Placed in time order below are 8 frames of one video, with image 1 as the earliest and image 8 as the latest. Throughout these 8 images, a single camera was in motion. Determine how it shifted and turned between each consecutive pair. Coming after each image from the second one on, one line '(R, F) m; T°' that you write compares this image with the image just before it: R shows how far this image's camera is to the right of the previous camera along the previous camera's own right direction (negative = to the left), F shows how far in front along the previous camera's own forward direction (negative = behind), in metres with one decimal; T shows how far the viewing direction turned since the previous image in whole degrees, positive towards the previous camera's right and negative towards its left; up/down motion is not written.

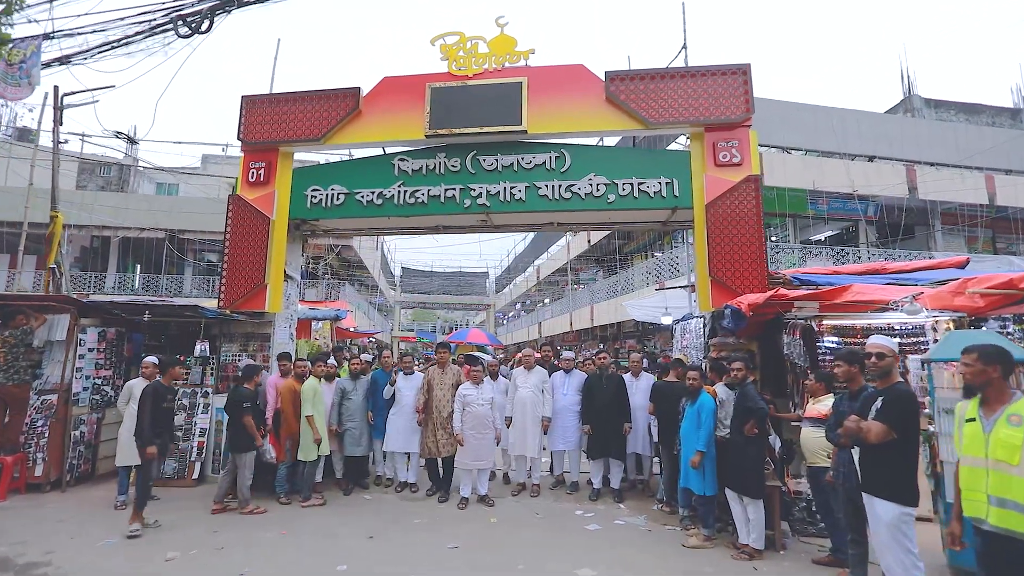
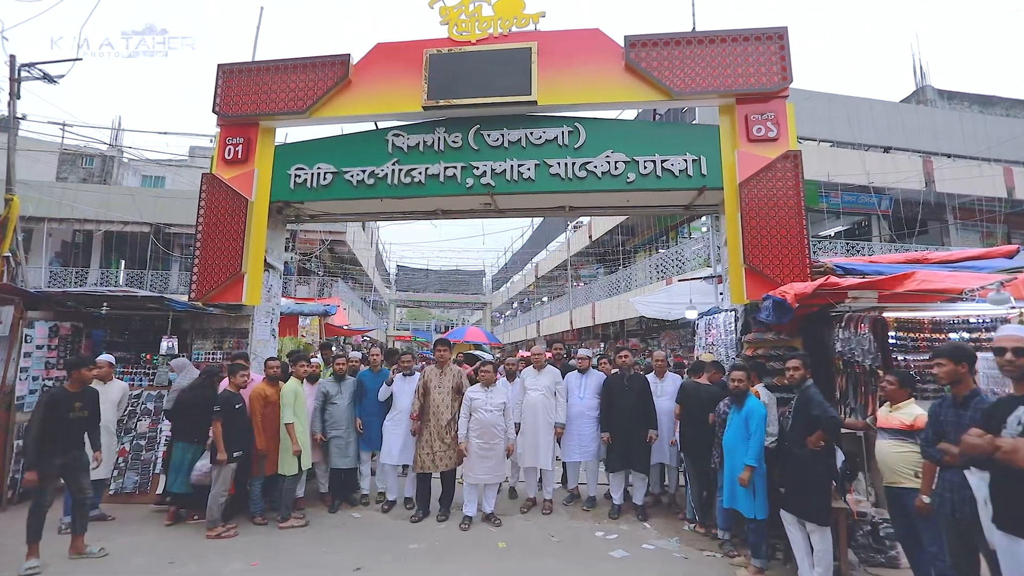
(-0.2, +0.8) m; +1°
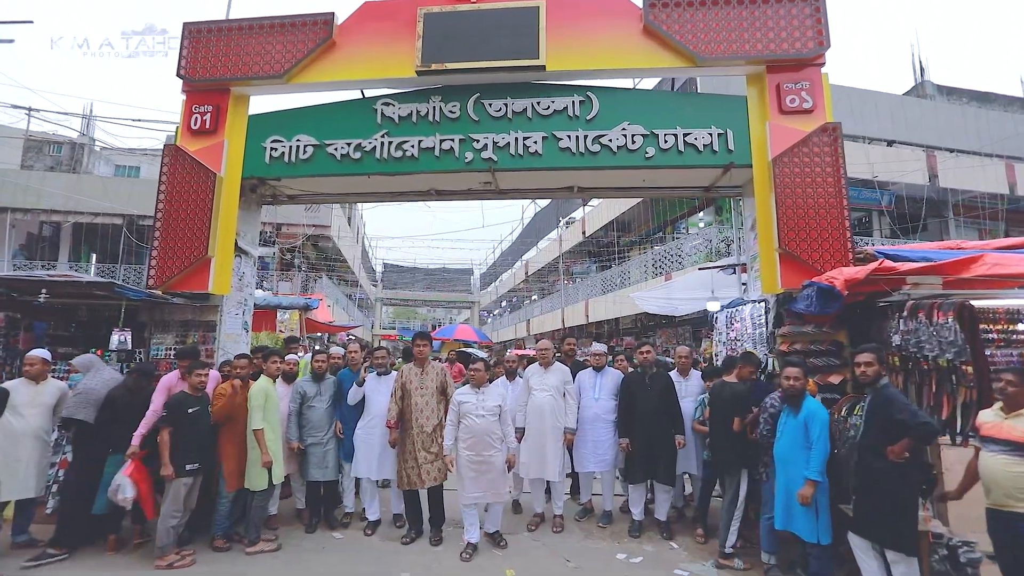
(-0.2, +0.8) m; +2°
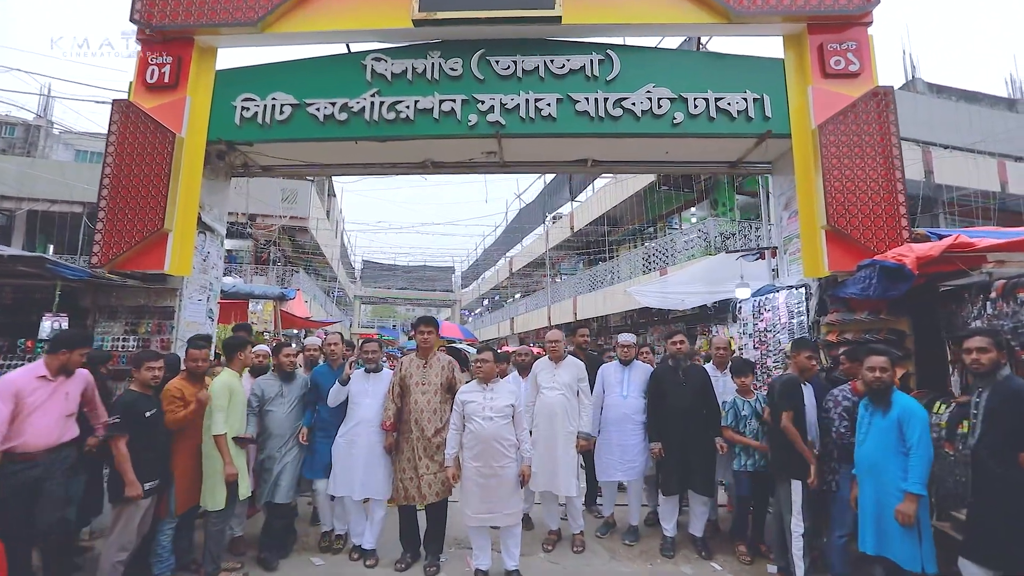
(-0.3, +0.8) m; +2°
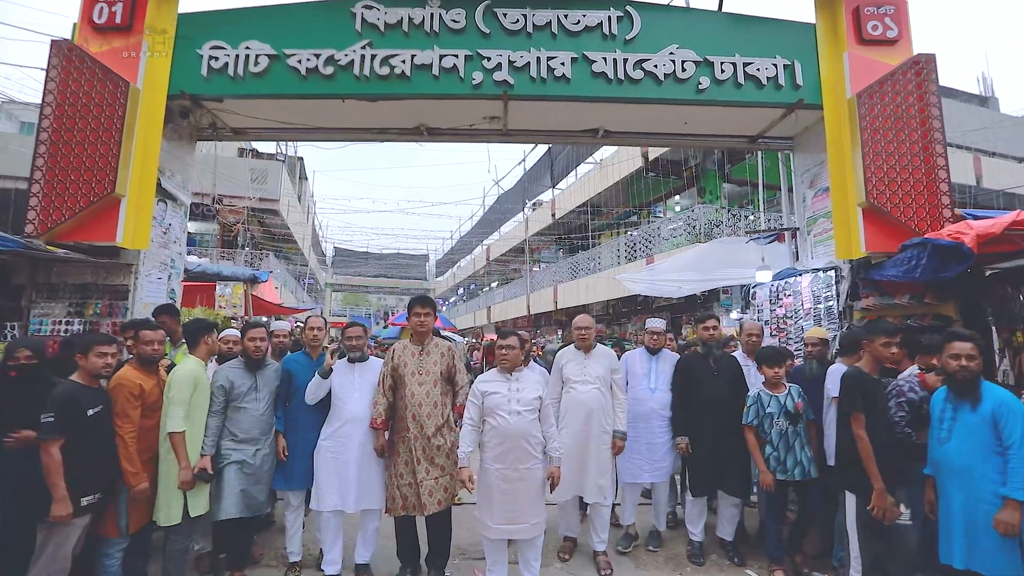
(-0.3, +0.6) m; +3°
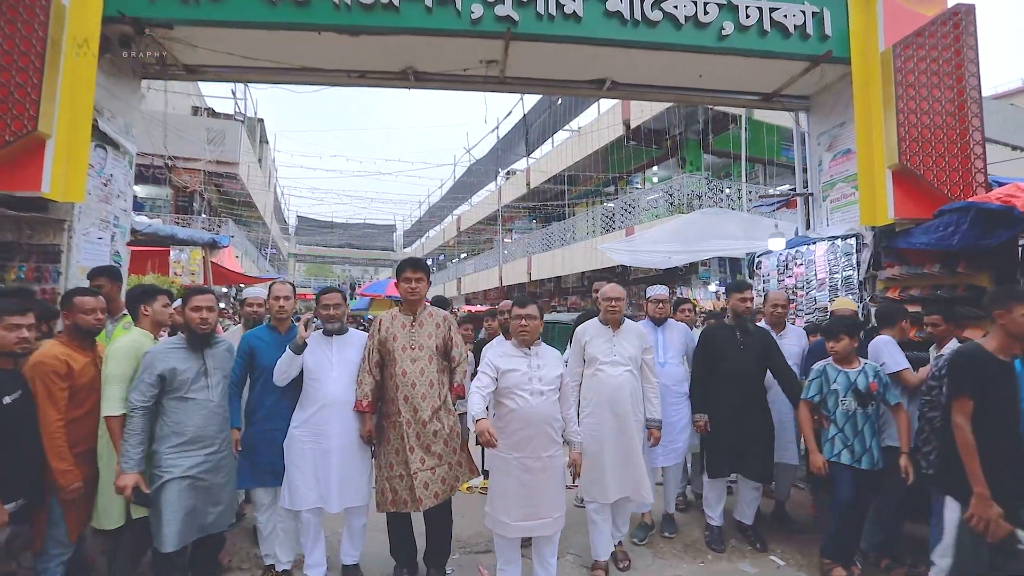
(-0.3, +0.5) m; +4°
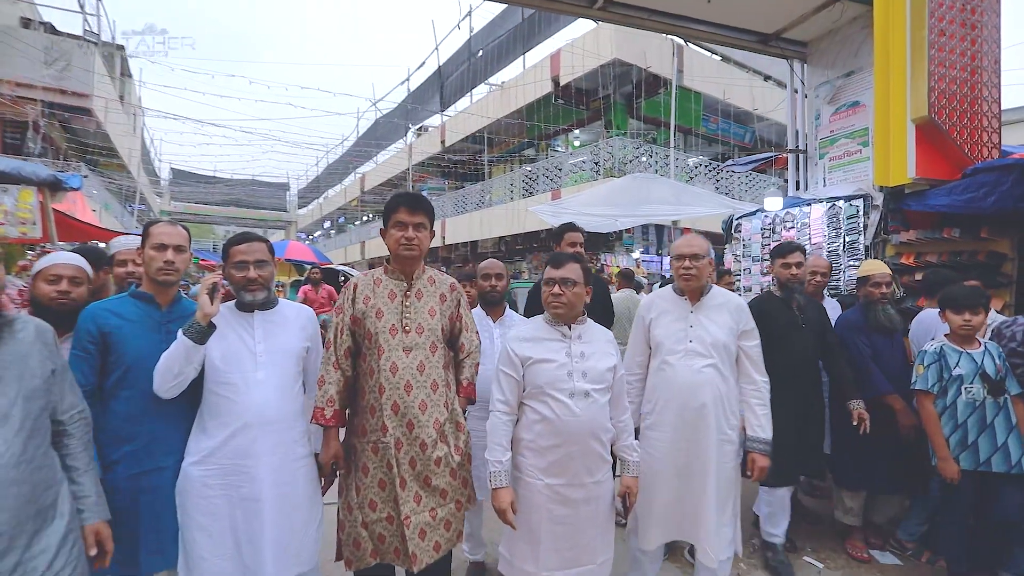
(-0.6, +1.0) m; +11°
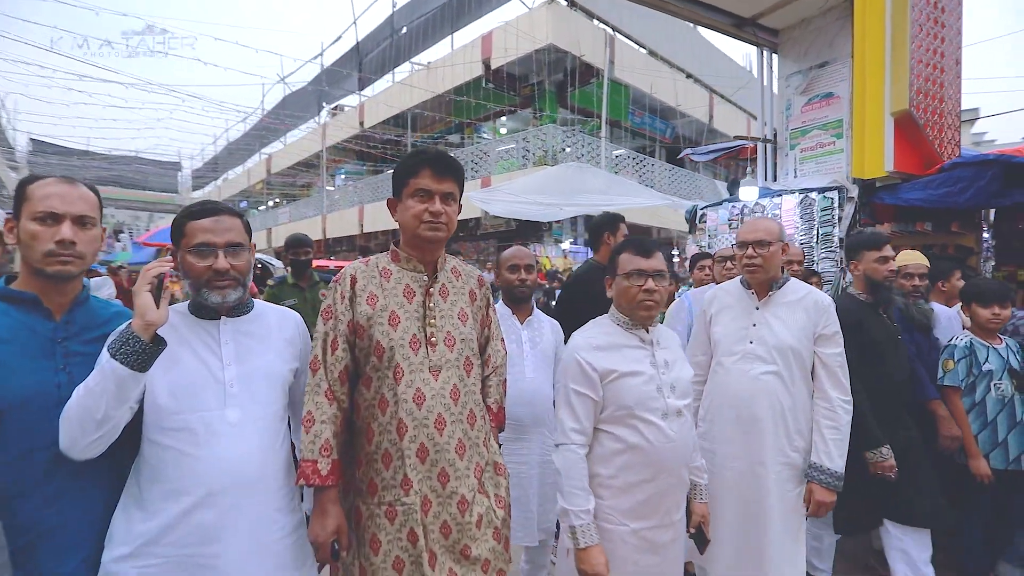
(-0.5, +0.5) m; +10°
